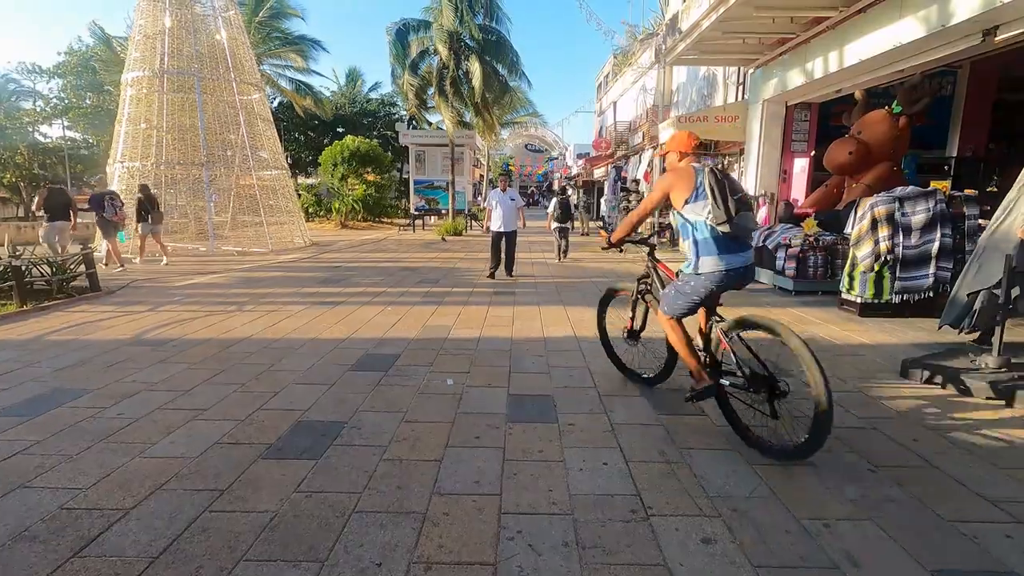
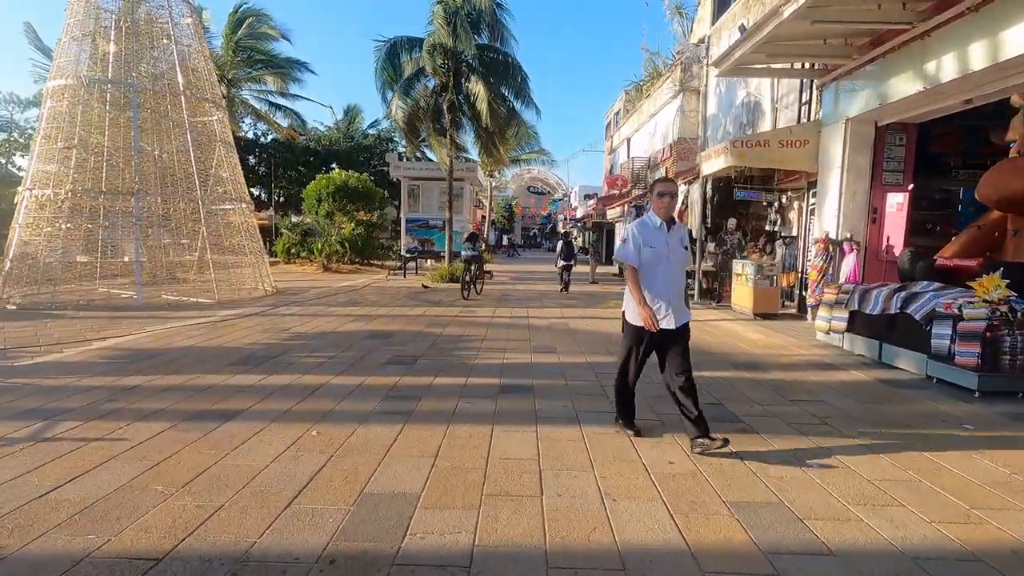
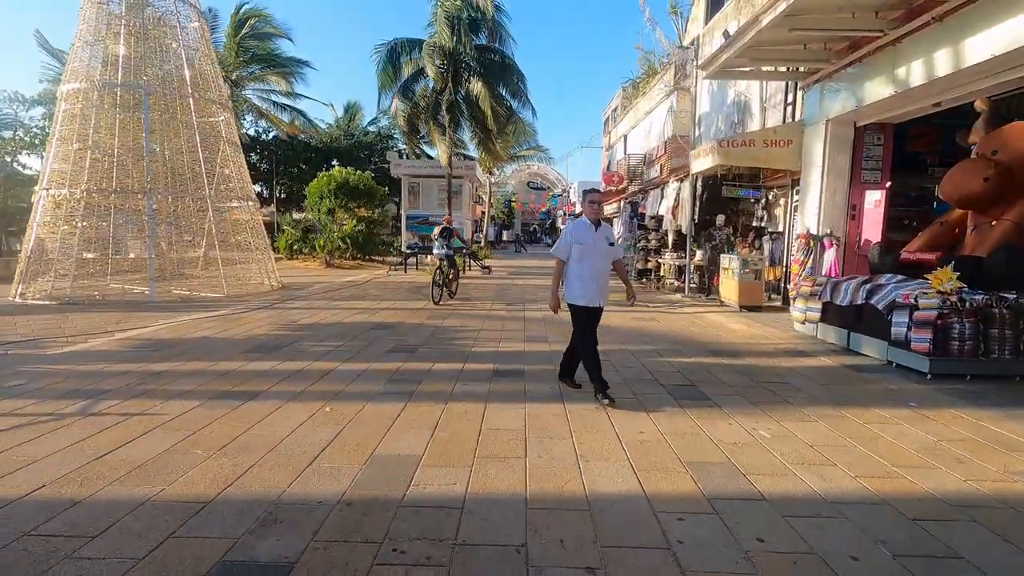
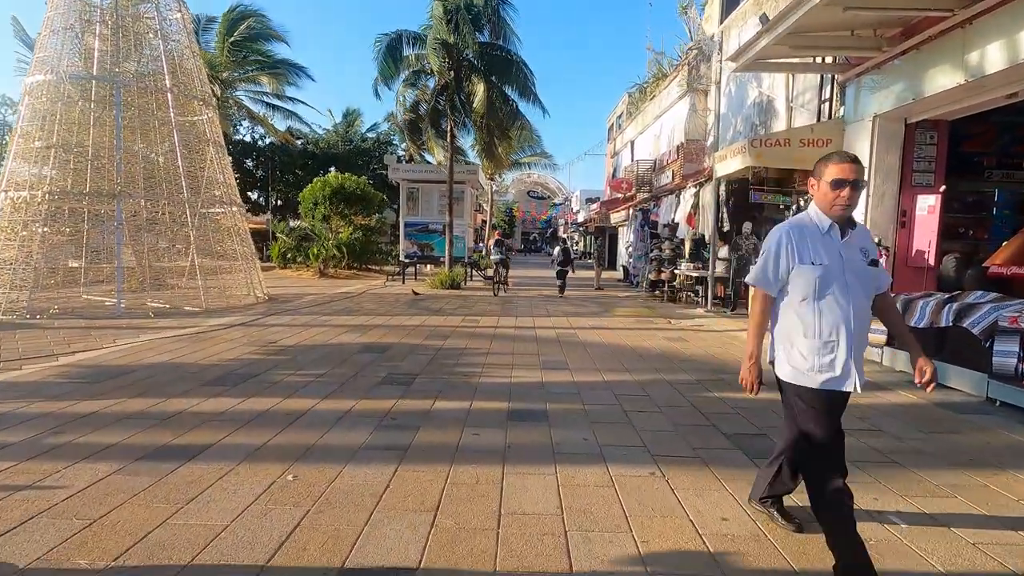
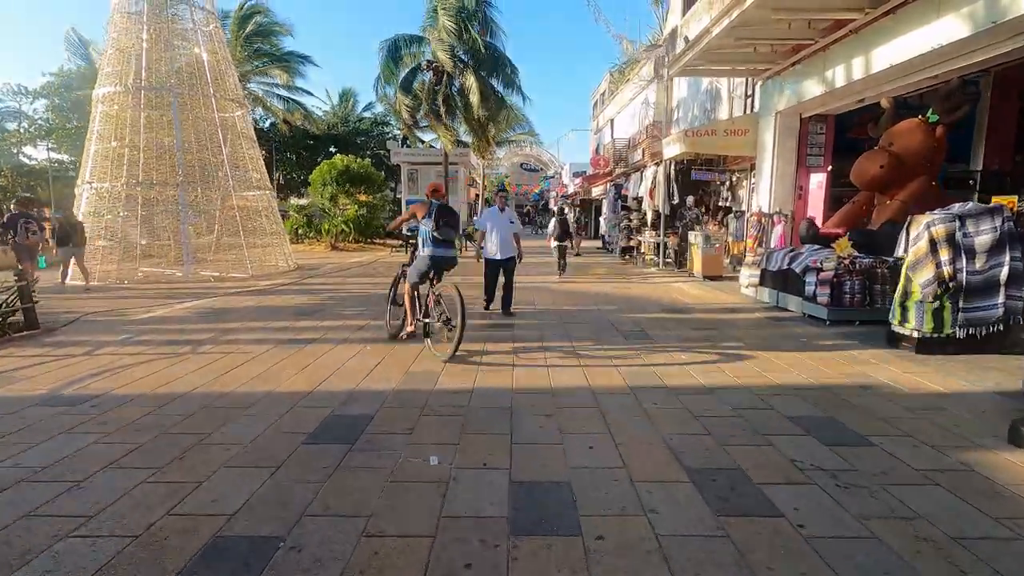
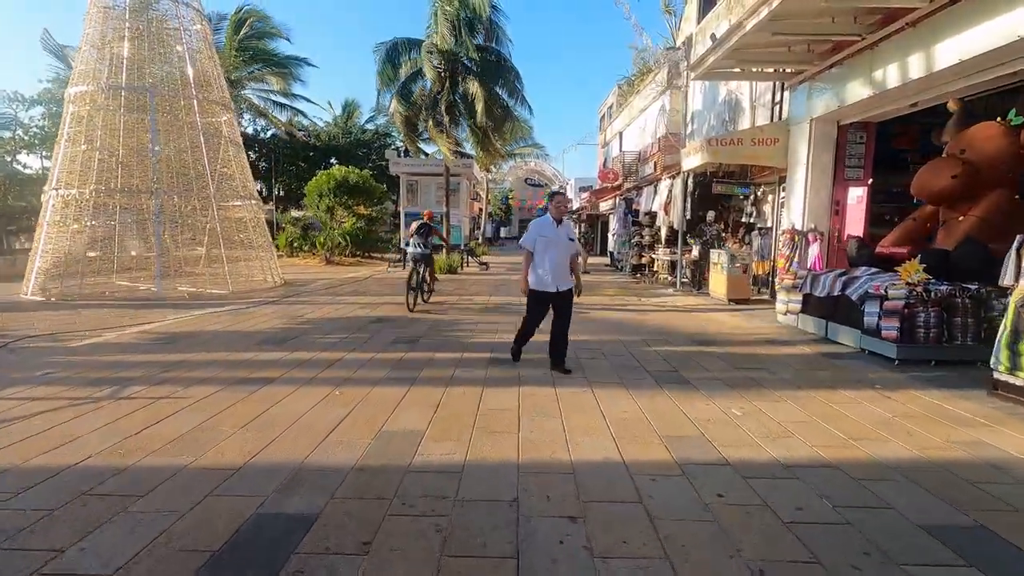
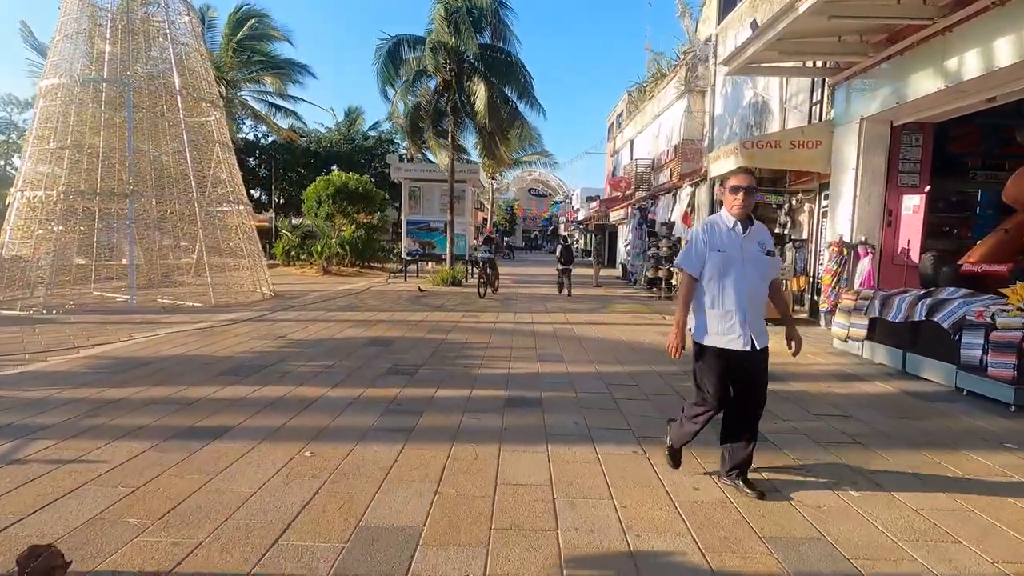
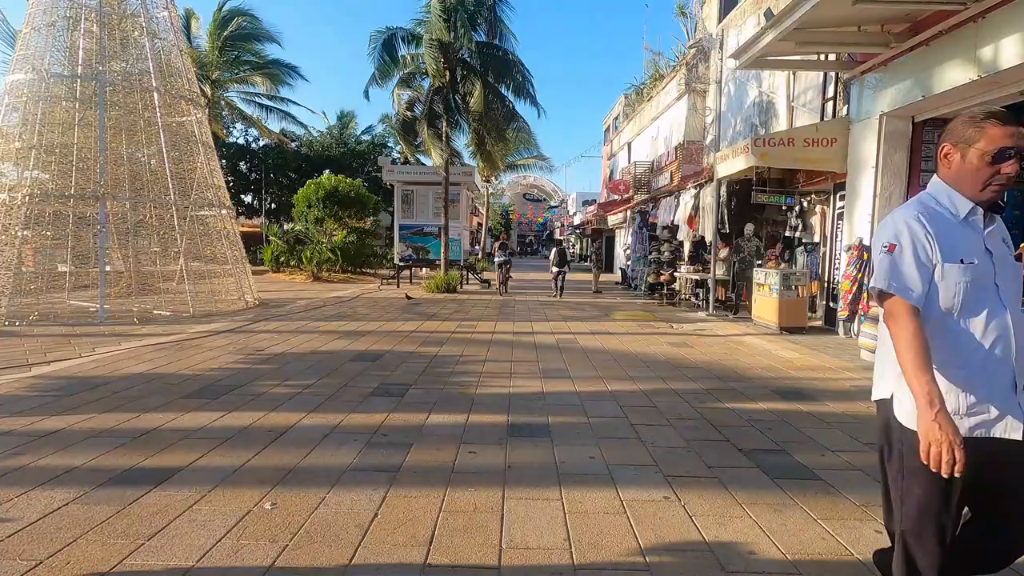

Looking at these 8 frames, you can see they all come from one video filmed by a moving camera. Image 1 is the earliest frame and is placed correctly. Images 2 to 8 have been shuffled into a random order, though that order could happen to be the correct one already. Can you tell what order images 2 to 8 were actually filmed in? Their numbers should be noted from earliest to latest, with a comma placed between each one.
5, 6, 3, 2, 7, 4, 8
